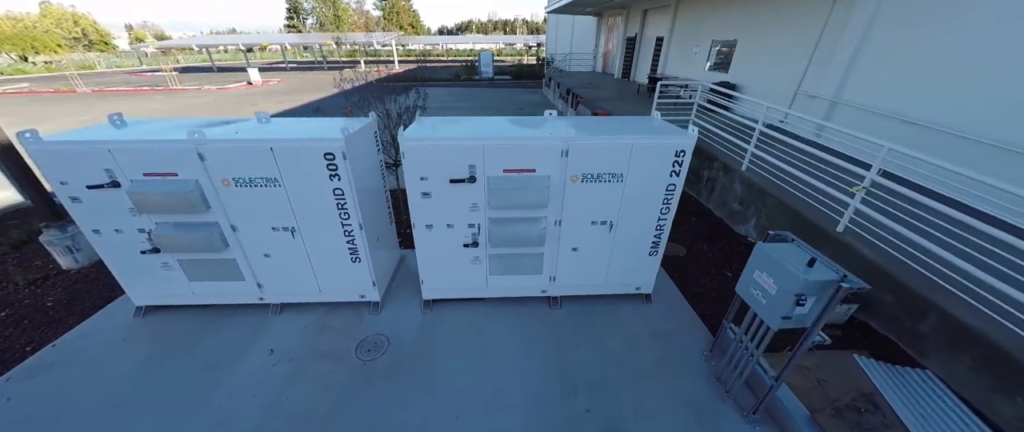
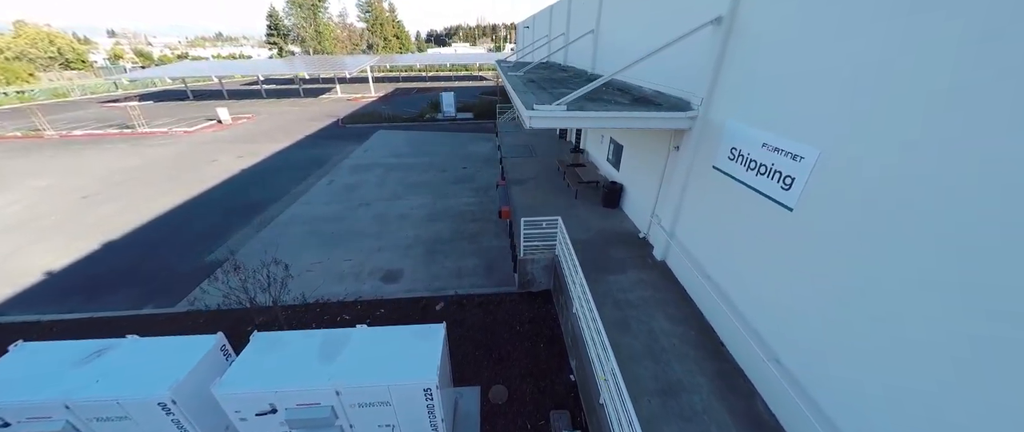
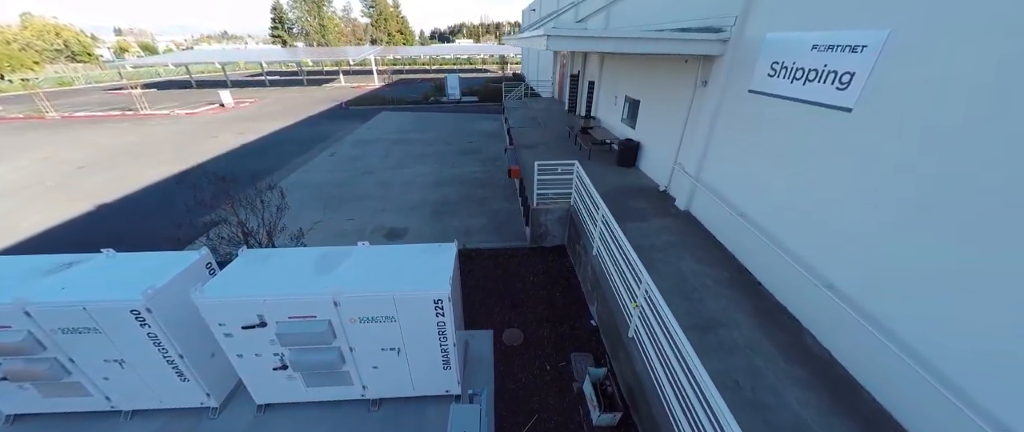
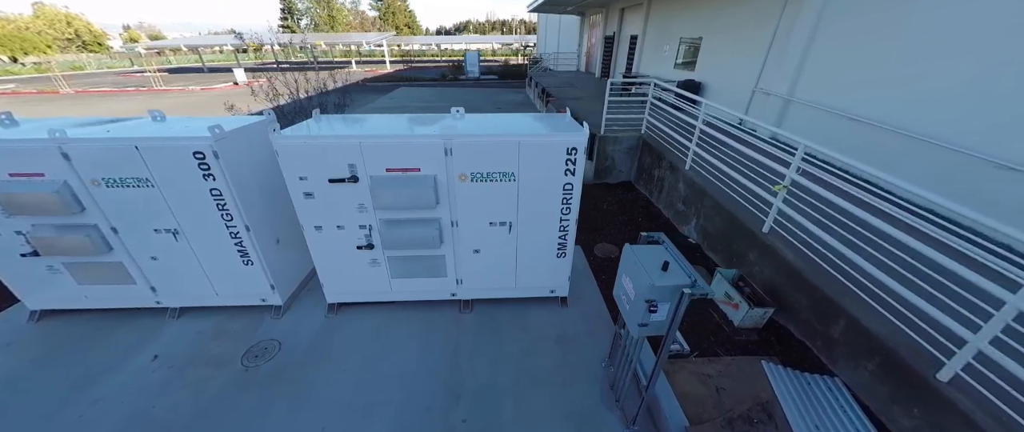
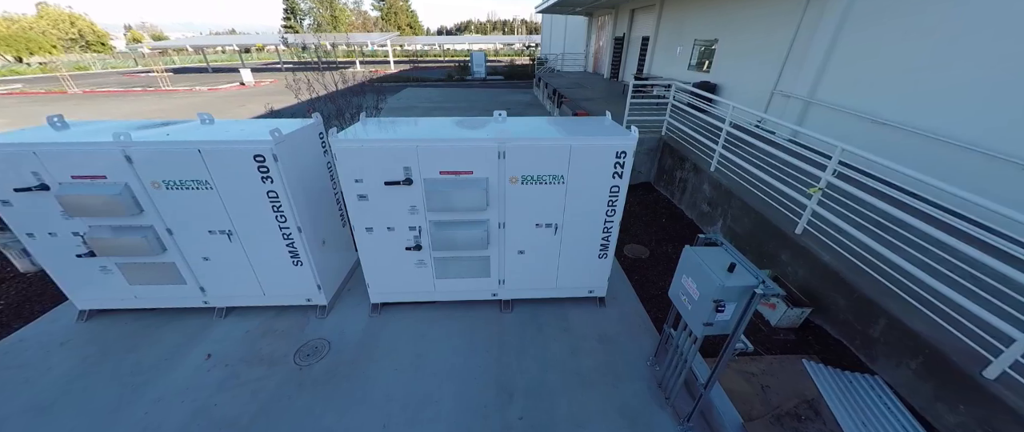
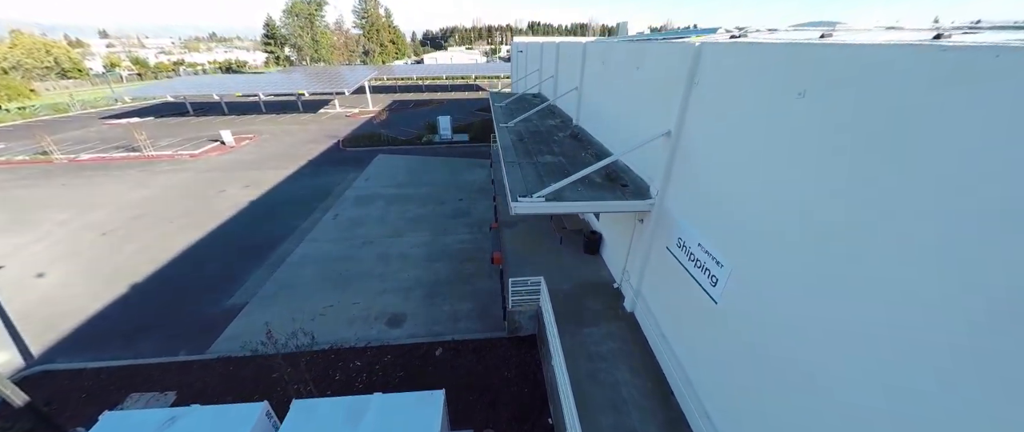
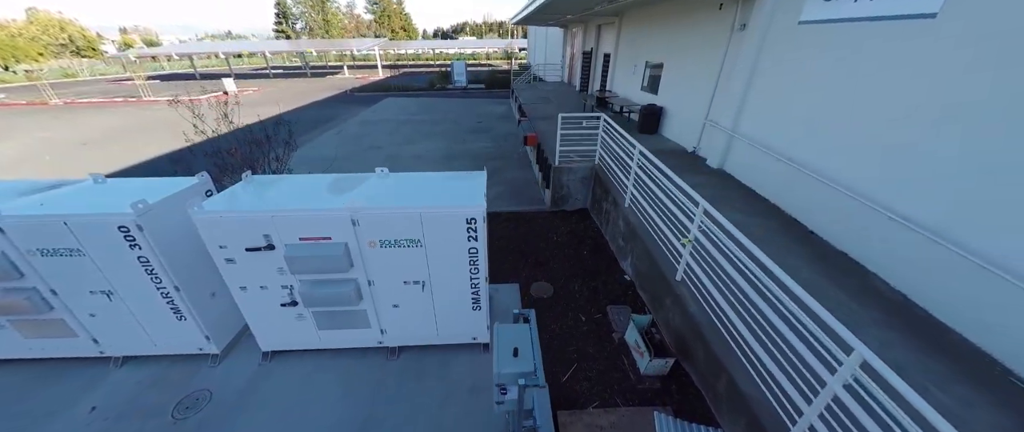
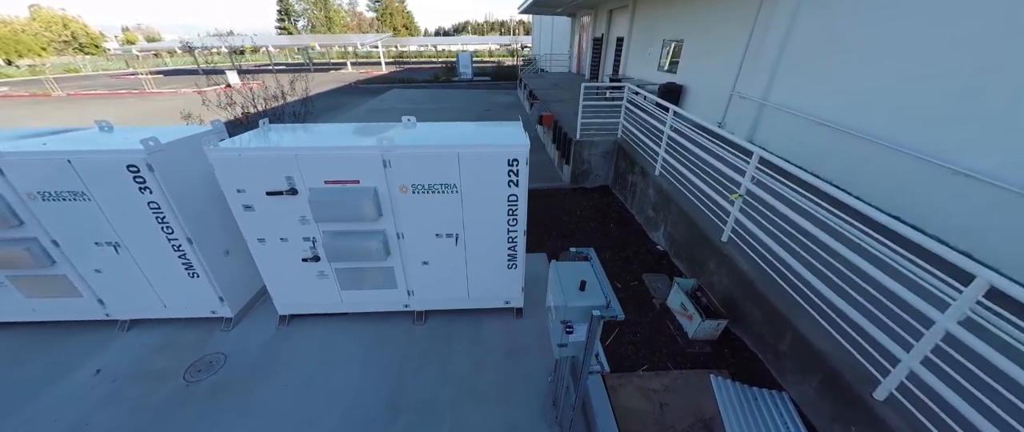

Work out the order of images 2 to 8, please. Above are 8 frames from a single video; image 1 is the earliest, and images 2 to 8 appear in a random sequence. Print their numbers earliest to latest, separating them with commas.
5, 4, 8, 7, 3, 2, 6
